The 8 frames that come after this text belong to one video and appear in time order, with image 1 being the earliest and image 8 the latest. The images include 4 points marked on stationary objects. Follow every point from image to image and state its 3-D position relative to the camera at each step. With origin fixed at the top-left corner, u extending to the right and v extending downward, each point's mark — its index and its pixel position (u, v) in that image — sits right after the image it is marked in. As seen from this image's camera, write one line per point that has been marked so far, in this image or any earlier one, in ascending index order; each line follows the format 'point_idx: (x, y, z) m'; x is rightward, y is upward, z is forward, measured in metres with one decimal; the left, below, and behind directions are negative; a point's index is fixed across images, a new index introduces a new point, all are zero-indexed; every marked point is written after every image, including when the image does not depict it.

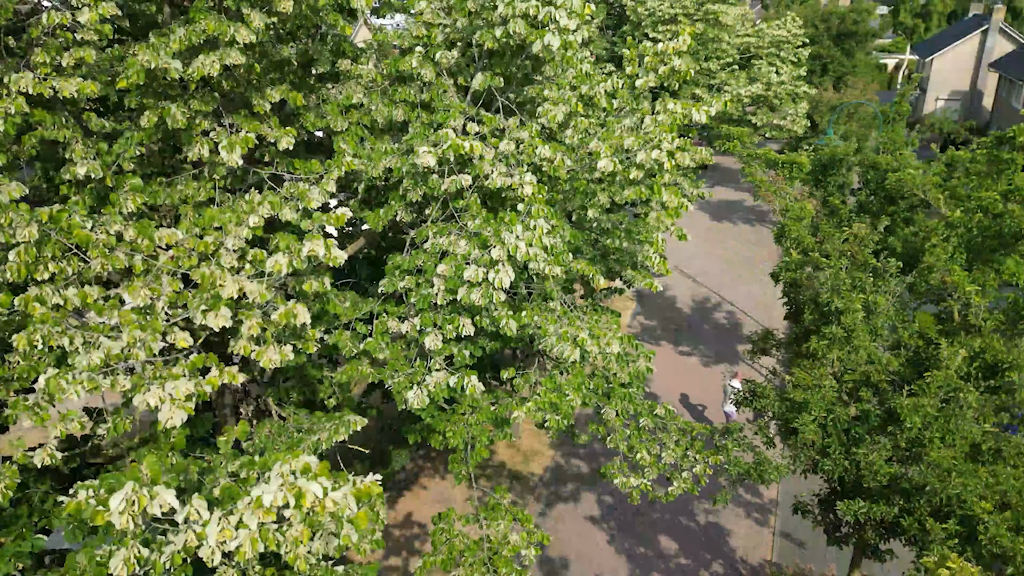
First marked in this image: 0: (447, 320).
0: (-0.4, -0.2, +4.6) m
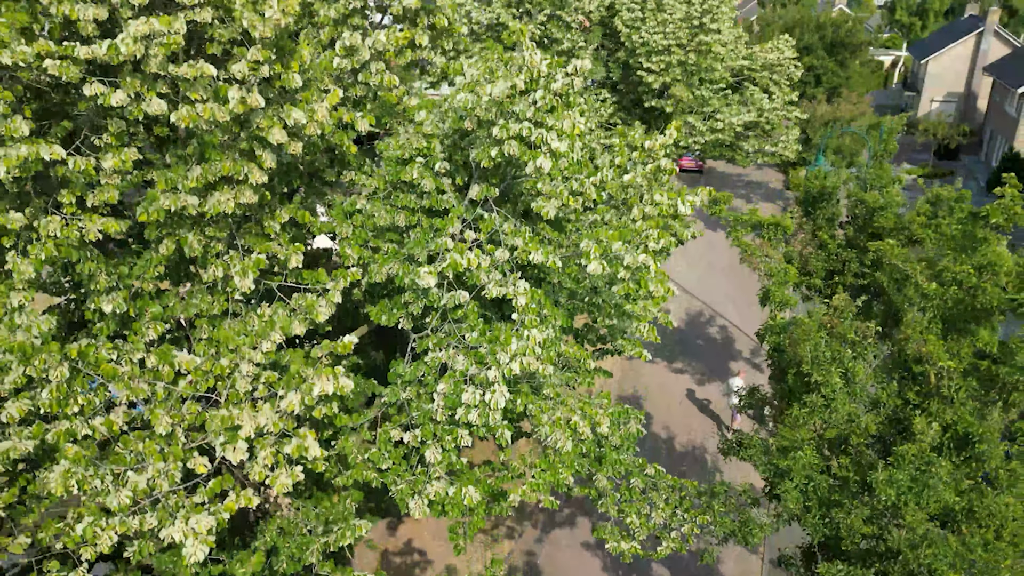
0: (-0.4, -0.9, +4.9) m
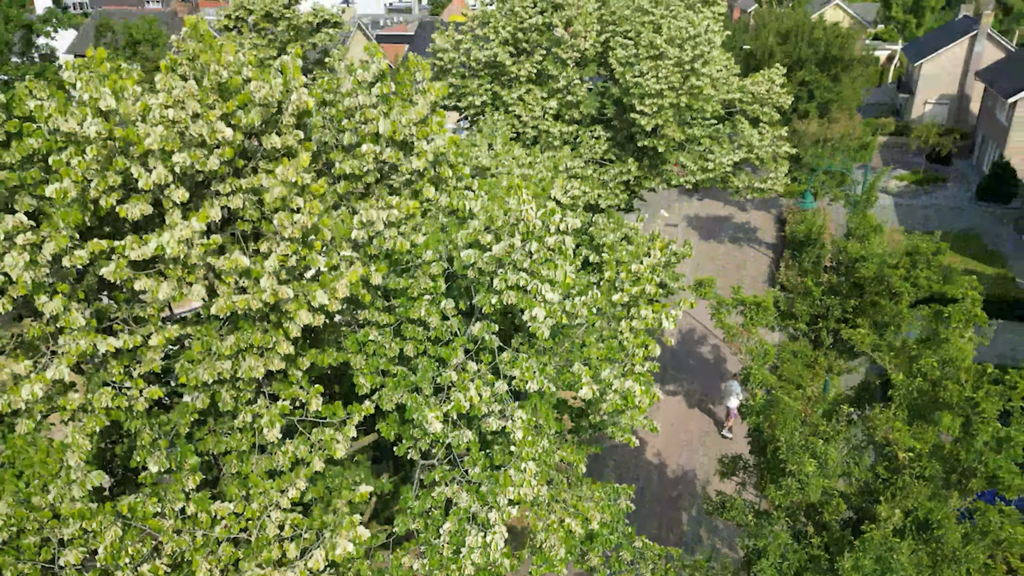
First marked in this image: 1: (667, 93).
0: (-0.4, -1.9, +5.5) m
1: (+3.2, +4.1, +16.3) m
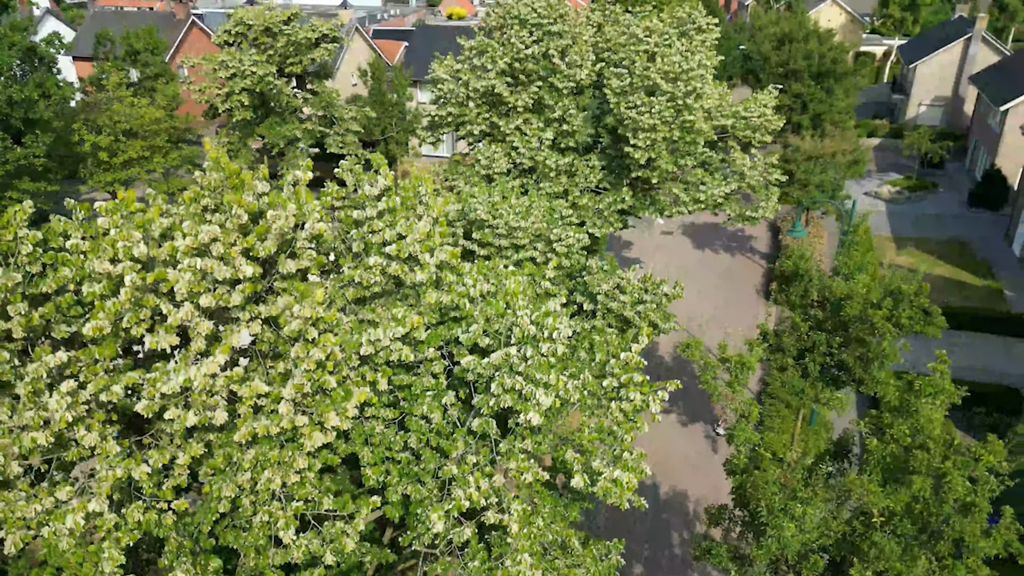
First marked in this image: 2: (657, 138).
0: (-0.5, -2.8, +6.0) m
1: (+3.2, +3.4, +16.7) m
2: (+3.1, +3.2, +17.0) m
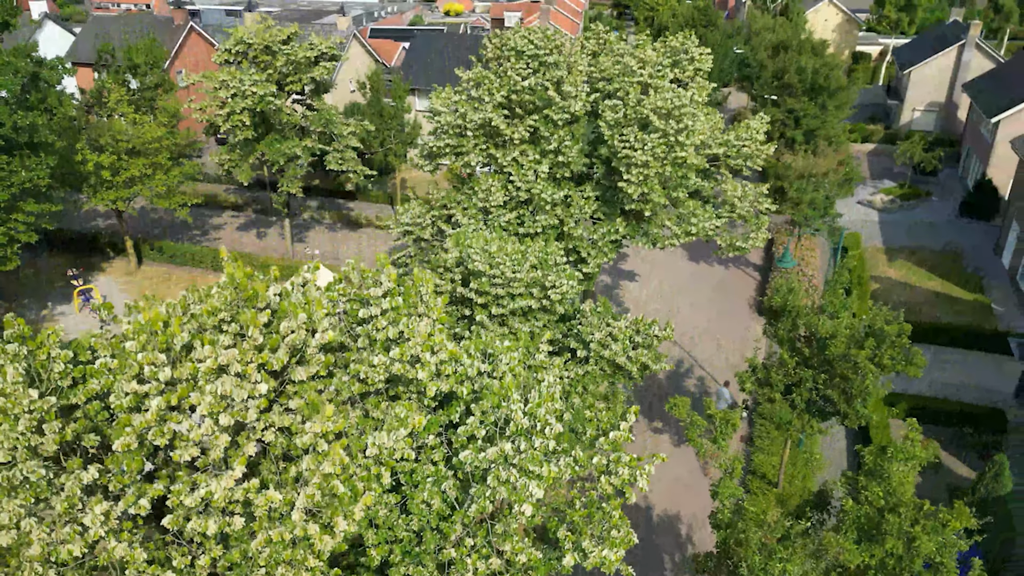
0: (-0.5, -3.6, +6.5) m
1: (+3.1, +2.8, +17.1) m
2: (+3.1, +2.6, +17.4) m
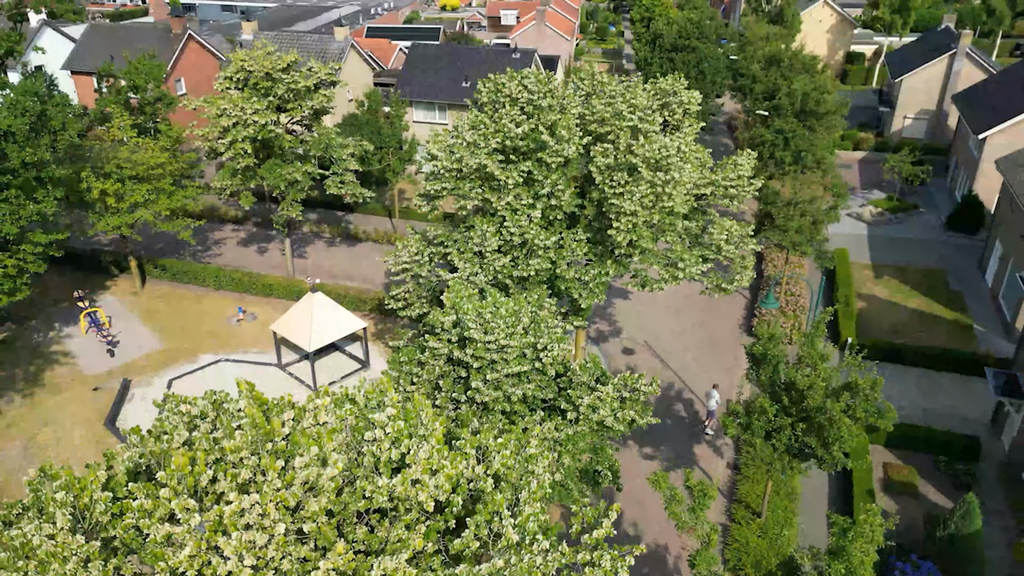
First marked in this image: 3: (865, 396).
0: (-0.6, -4.9, +7.3) m
1: (+3.0, +1.7, +17.8) m
2: (+2.9, +1.6, +18.1) m
3: (+6.8, -2.0, +14.8) m
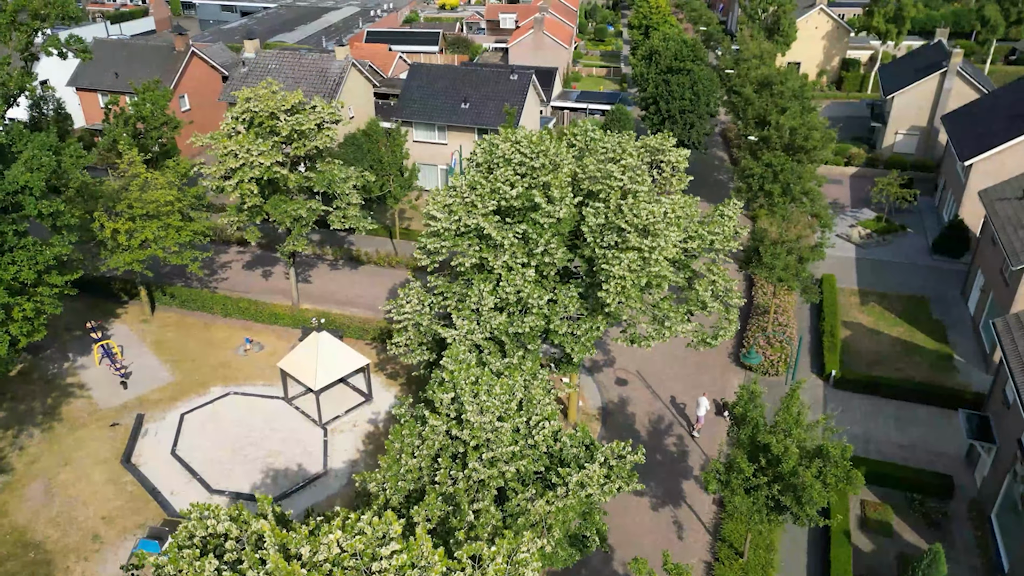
0: (-0.7, -6.6, +8.5) m
1: (+2.8, +0.3, +18.8) m
2: (+2.8, +0.1, +19.1) m
3: (+6.7, -3.5, +15.9) m
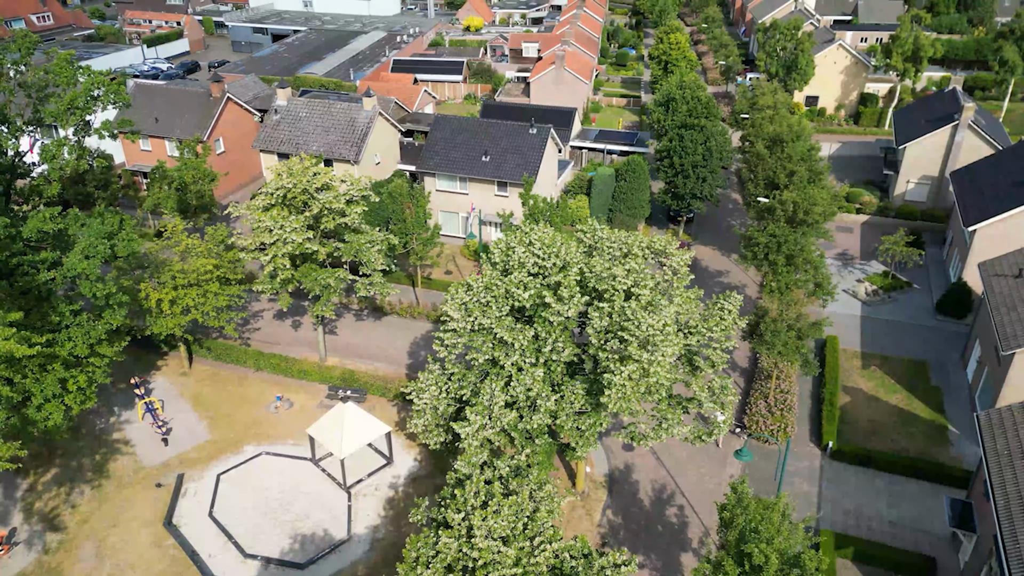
0: (-0.8, -9.4, +10.3) m
1: (+3.1, -2.5, +20.5) m
2: (+3.1, -2.7, +20.8) m
3: (+6.8, -6.4, +17.5) m
